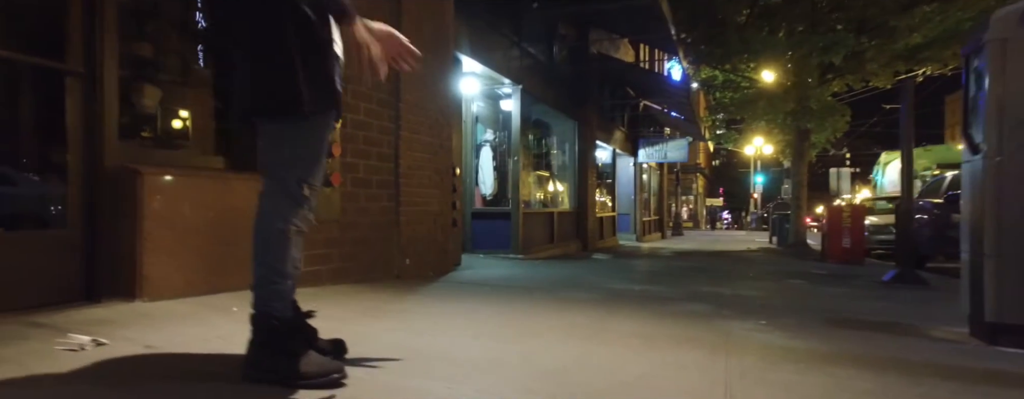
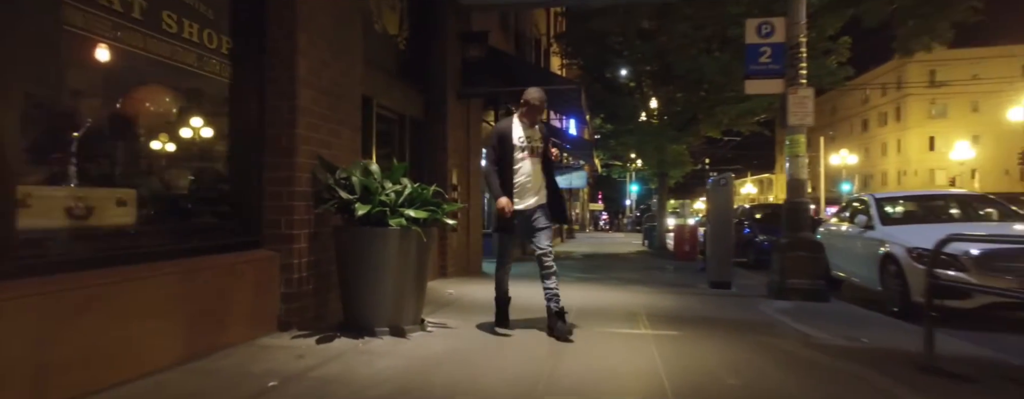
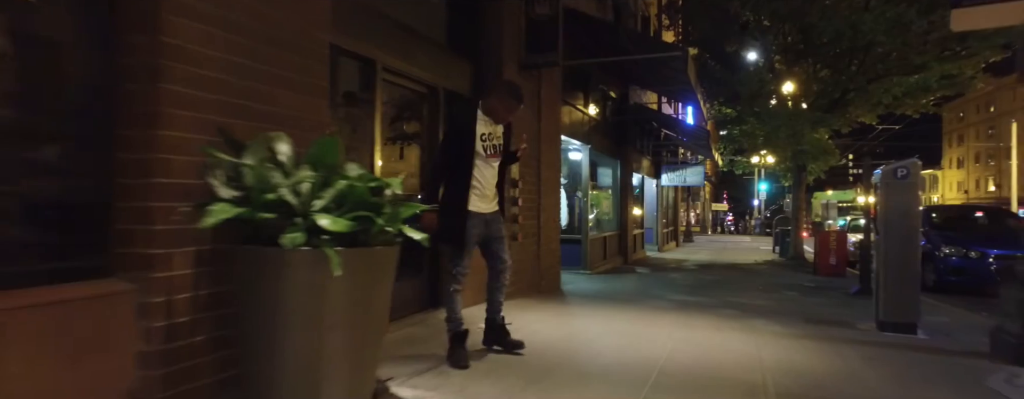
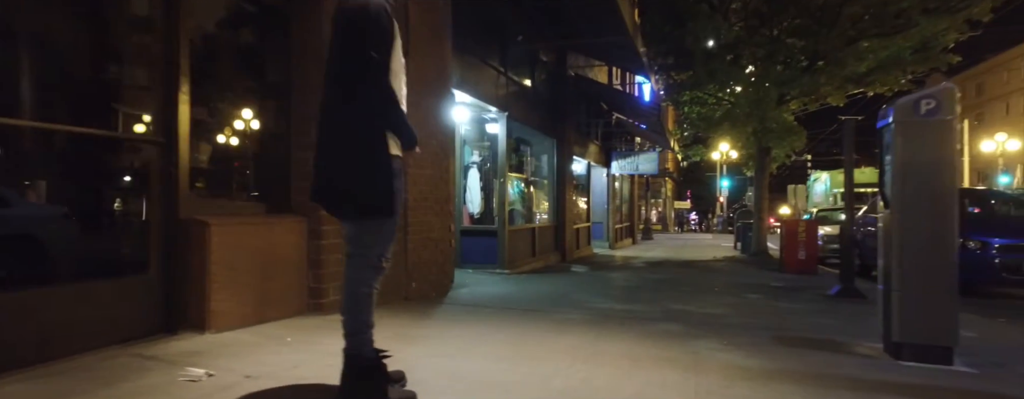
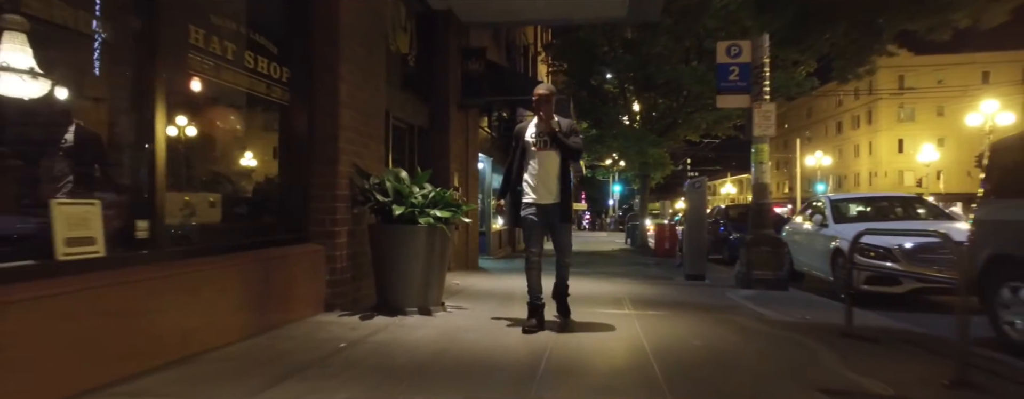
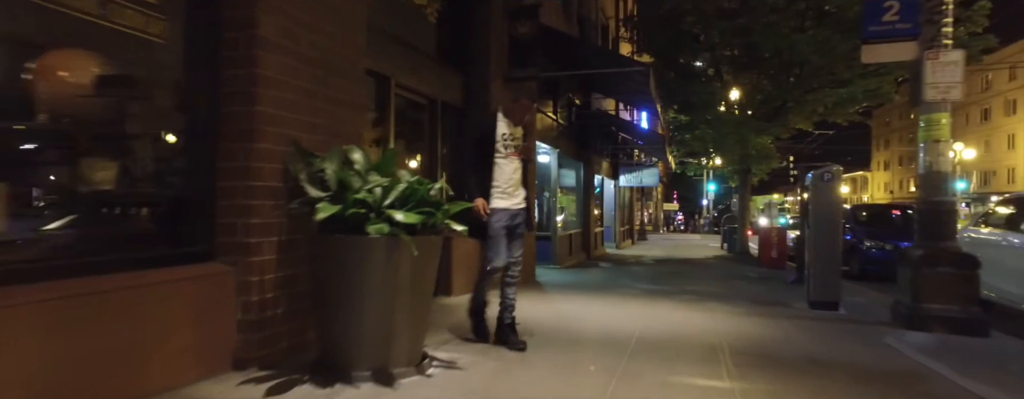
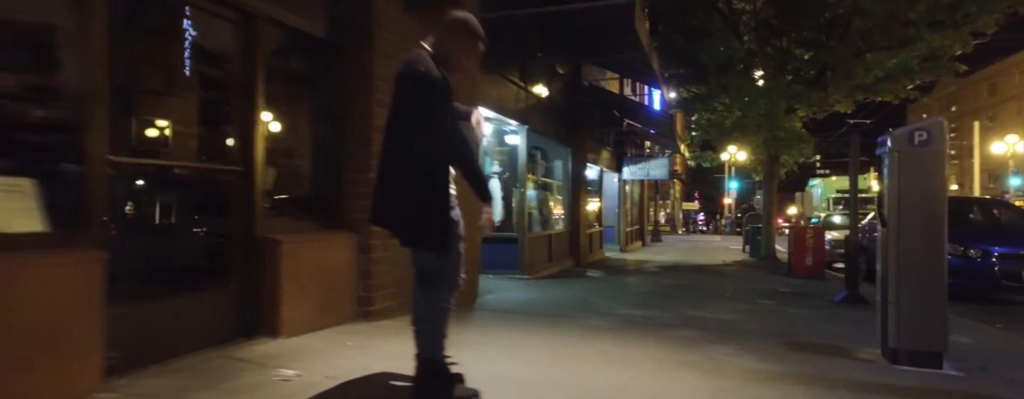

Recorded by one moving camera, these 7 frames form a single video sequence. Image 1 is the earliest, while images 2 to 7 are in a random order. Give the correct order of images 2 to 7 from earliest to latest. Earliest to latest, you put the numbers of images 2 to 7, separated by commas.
4, 7, 3, 6, 2, 5
